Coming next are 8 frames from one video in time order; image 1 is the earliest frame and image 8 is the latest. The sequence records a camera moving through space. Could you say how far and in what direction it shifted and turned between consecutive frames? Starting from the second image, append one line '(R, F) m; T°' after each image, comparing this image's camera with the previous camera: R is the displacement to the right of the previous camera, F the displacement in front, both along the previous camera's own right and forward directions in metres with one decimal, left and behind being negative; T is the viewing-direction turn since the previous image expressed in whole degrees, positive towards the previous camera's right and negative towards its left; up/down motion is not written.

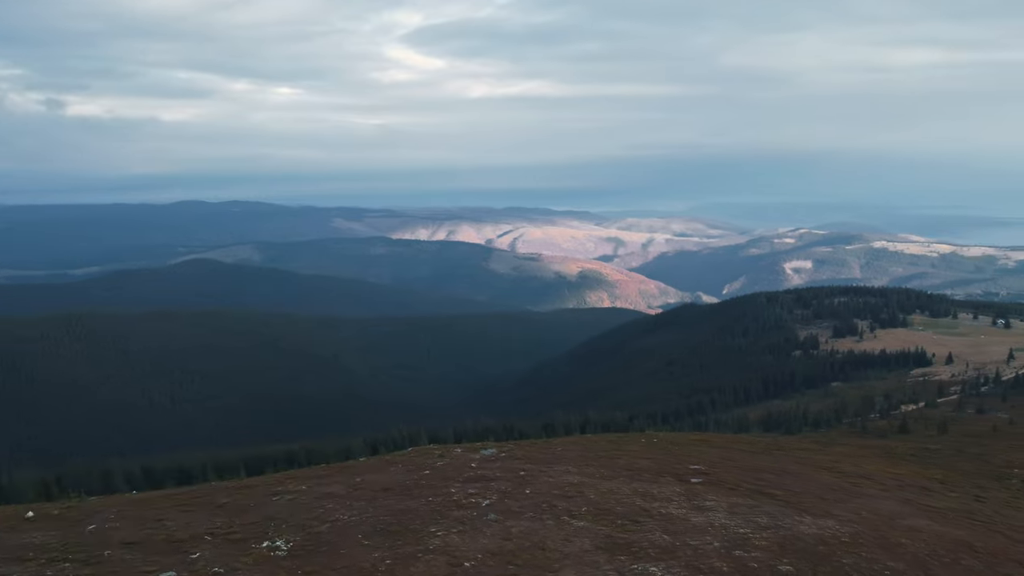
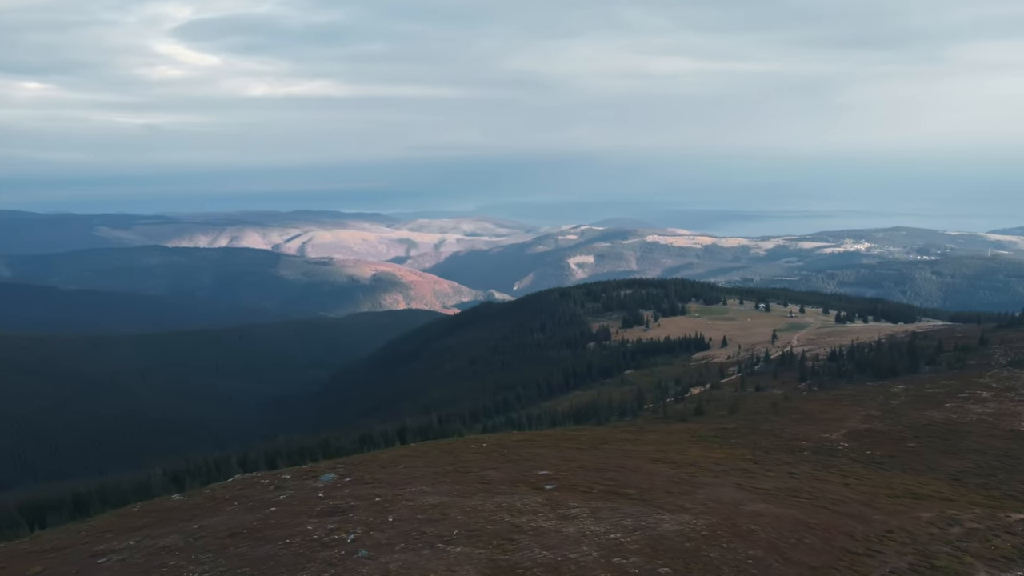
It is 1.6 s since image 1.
(-2.0, +1.3) m; +14°
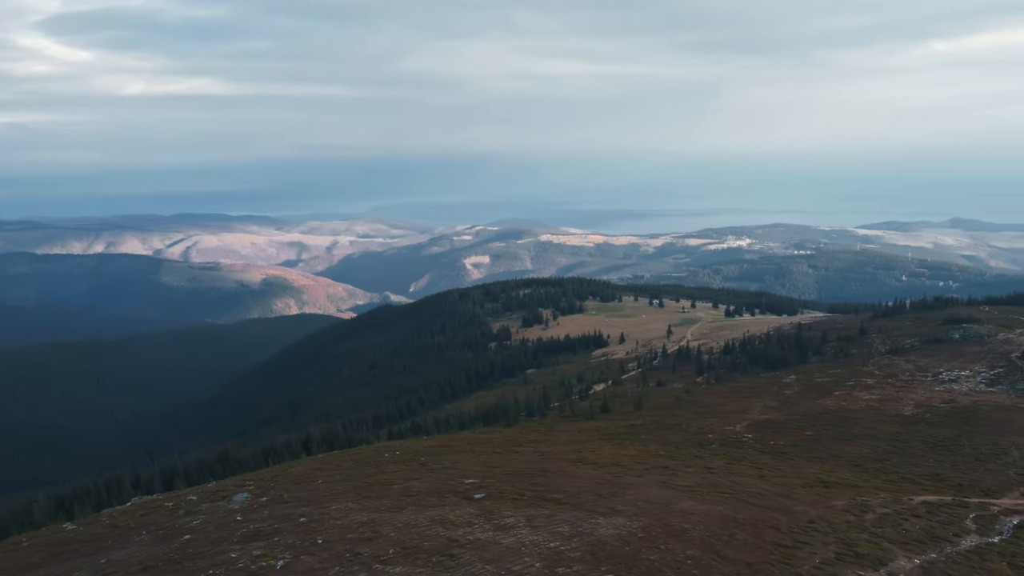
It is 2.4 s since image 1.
(-1.2, +0.8) m; +7°
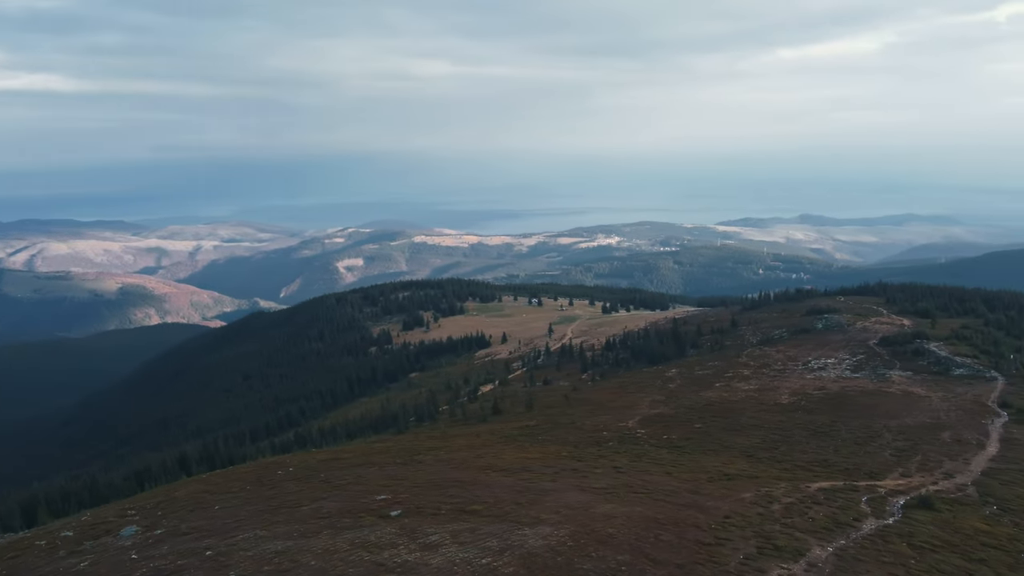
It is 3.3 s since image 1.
(-1.5, +1.0) m; +9°
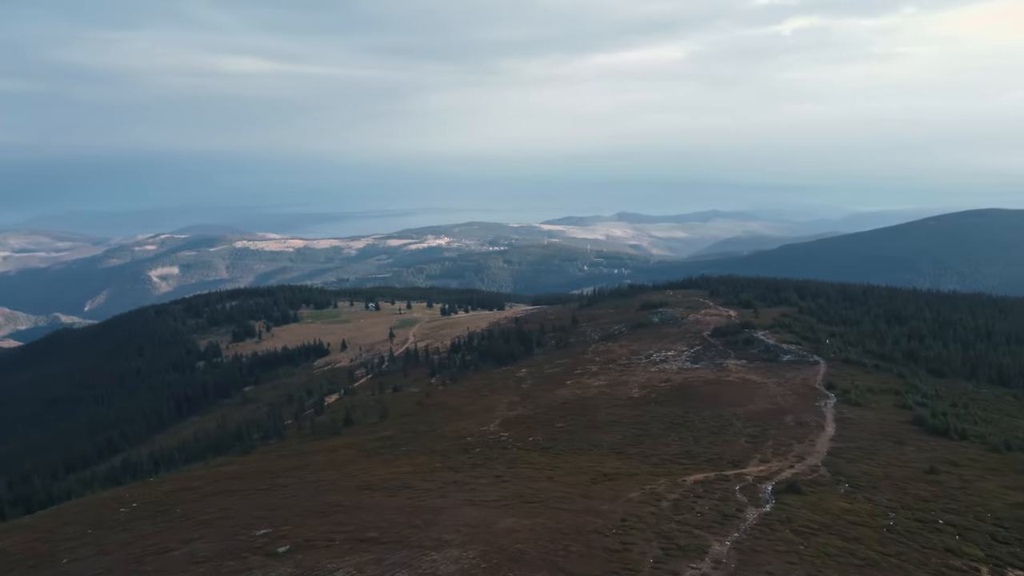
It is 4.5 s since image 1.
(-2.3, +1.4) m; +12°
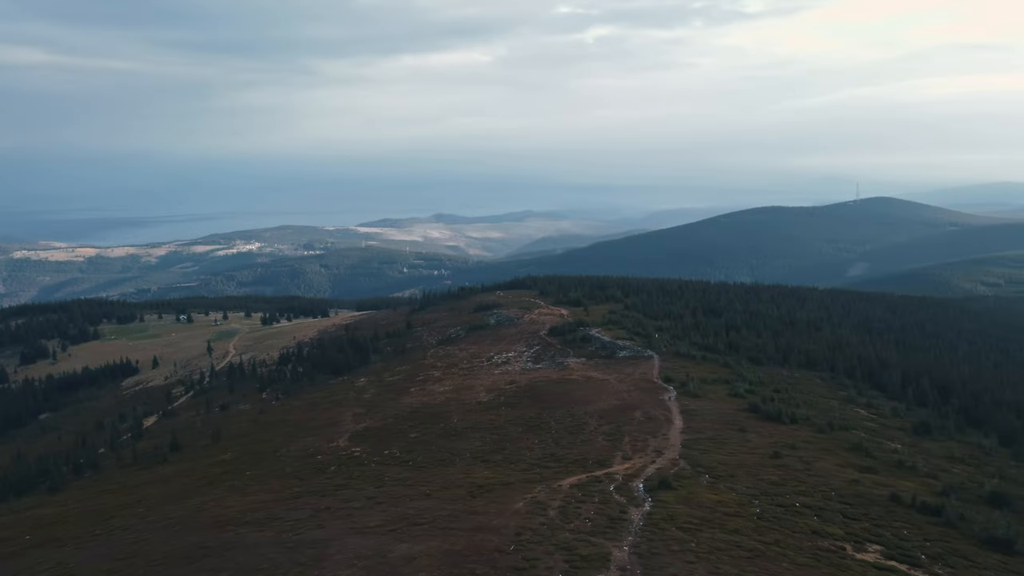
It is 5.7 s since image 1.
(-2.5, +1.4) m; +13°
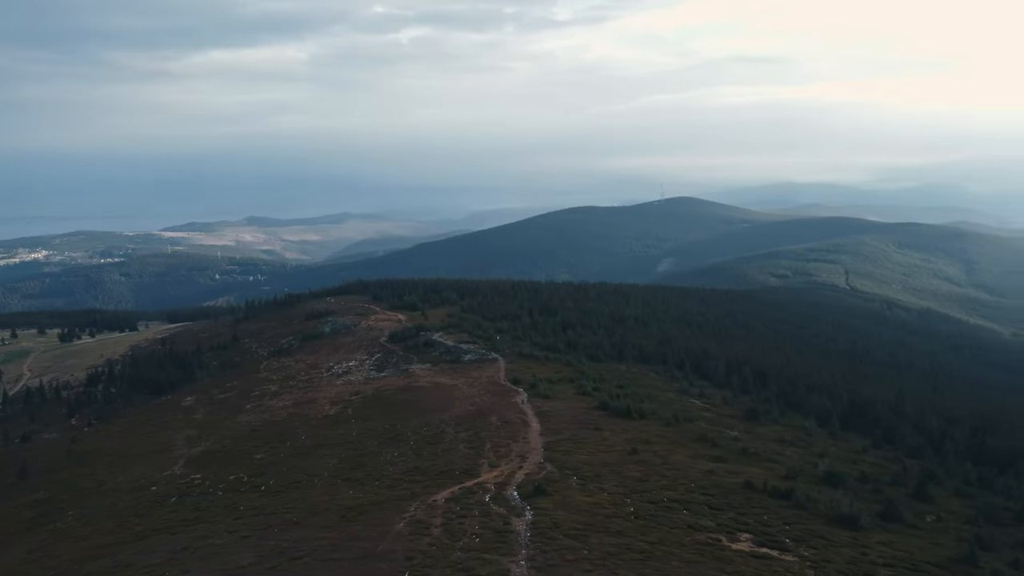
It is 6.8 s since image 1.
(-2.3, +1.1) m; +12°
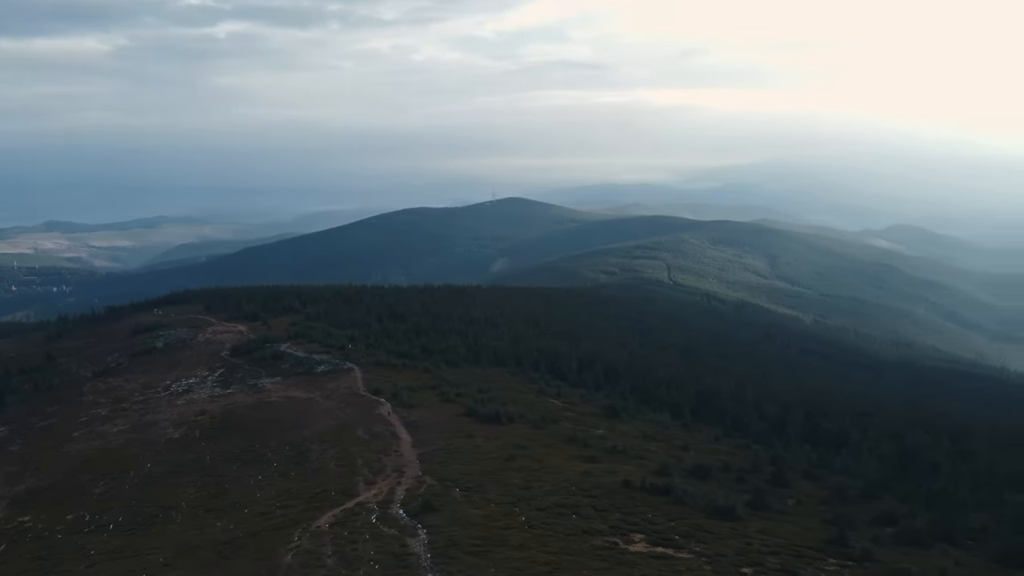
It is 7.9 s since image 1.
(-2.4, +1.1) m; +12°
